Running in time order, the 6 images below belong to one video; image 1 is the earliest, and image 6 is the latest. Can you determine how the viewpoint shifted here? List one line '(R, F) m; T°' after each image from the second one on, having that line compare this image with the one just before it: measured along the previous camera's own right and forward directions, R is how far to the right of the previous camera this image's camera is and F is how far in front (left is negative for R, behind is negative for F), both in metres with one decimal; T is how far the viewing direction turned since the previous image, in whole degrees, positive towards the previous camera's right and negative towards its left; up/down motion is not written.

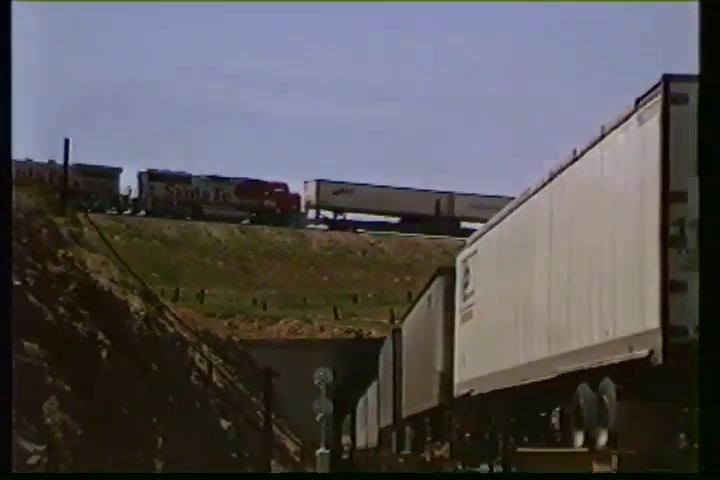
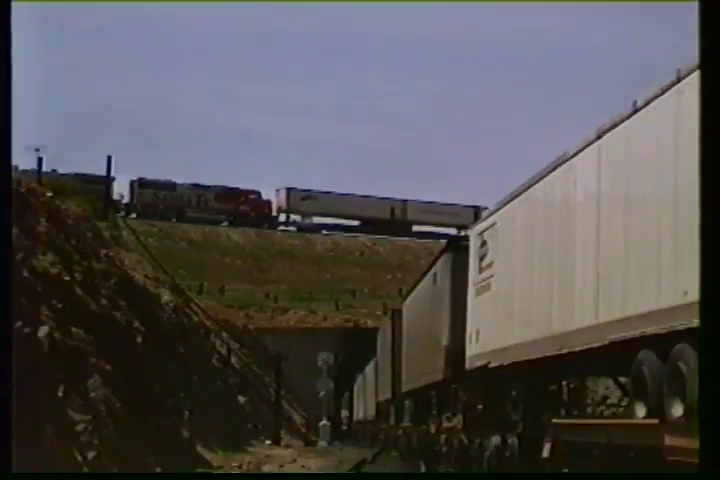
(+1.1, -0.9) m; -7°
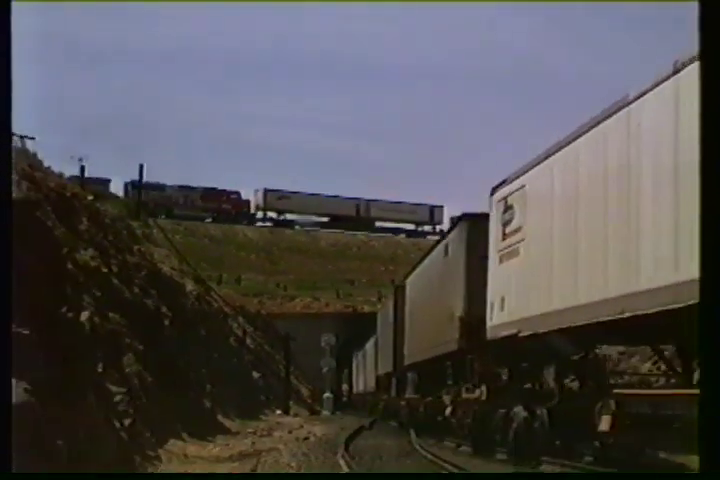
(+0.1, -1.3) m; 0°
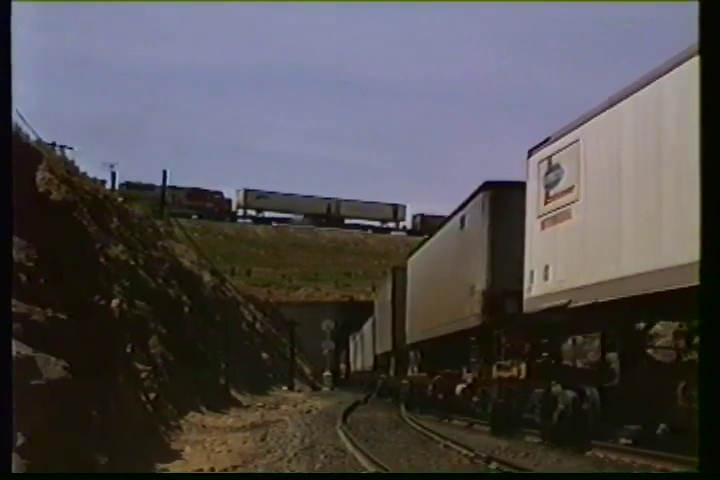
(+0.1, -1.3) m; 0°
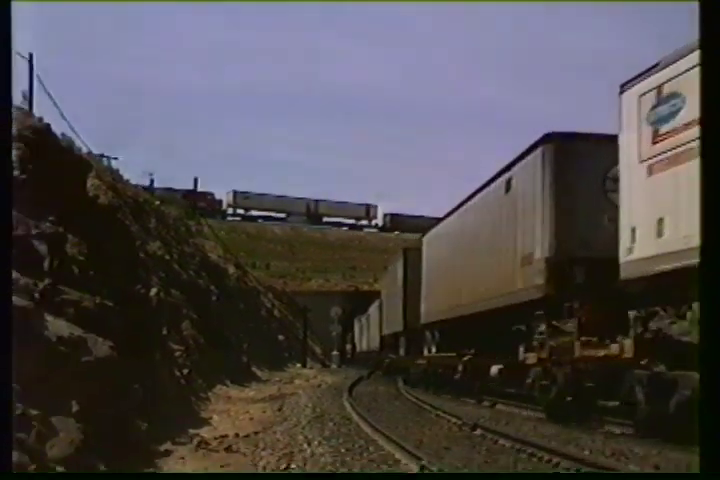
(0.0, -1.7) m; 0°
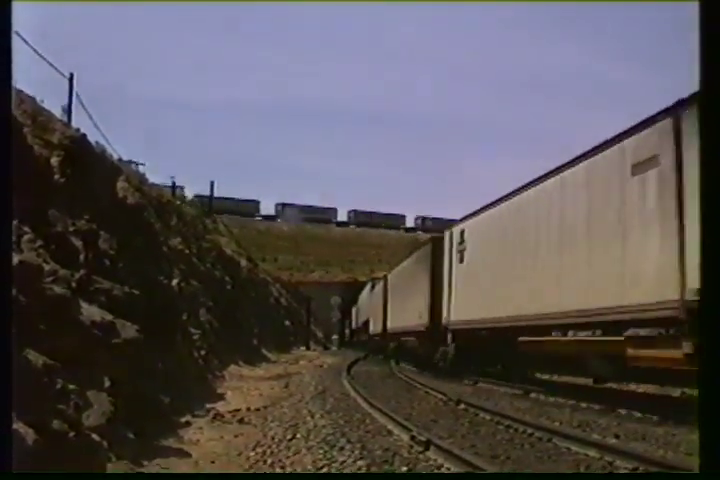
(+0.1, -1.6) m; 0°
